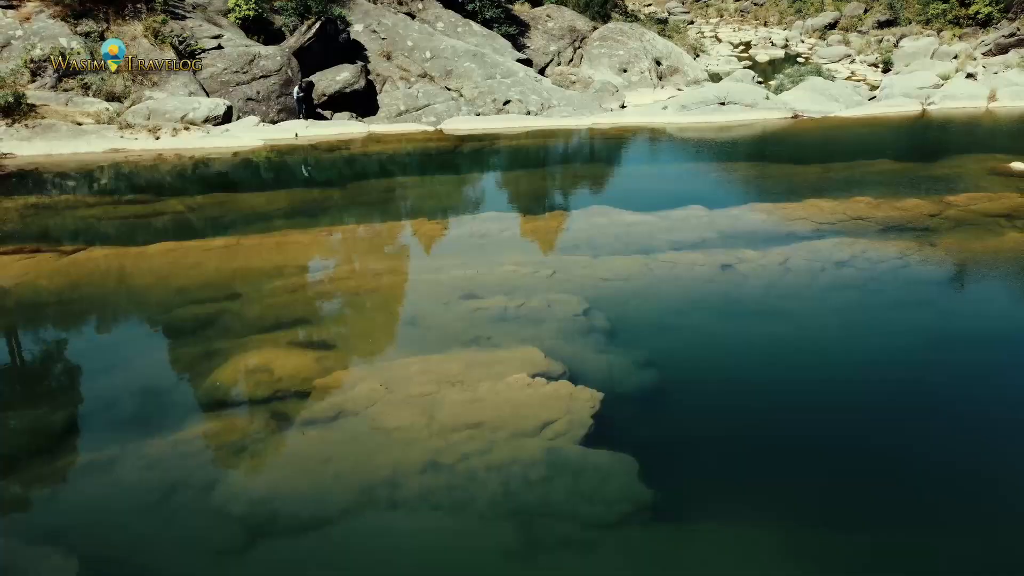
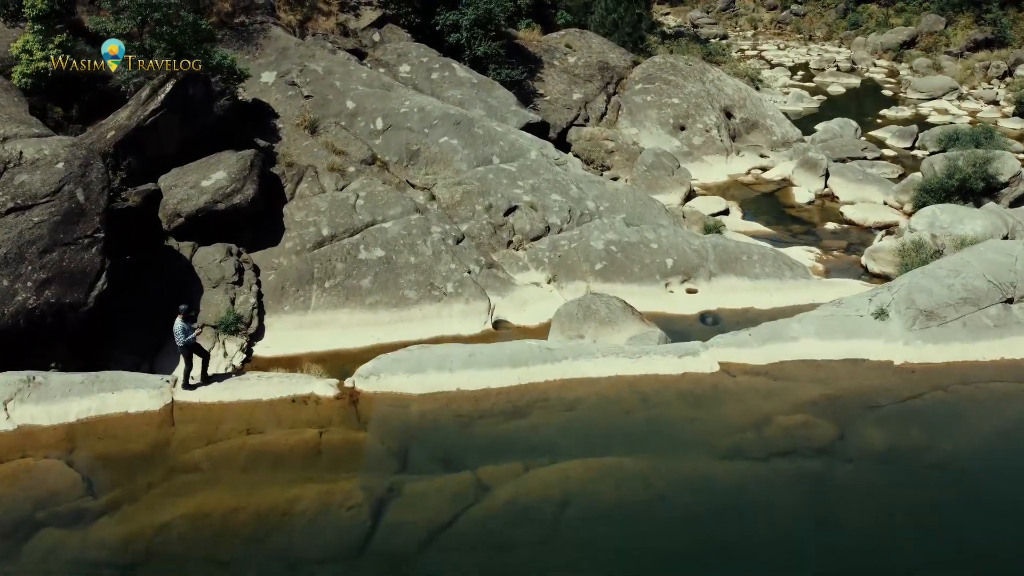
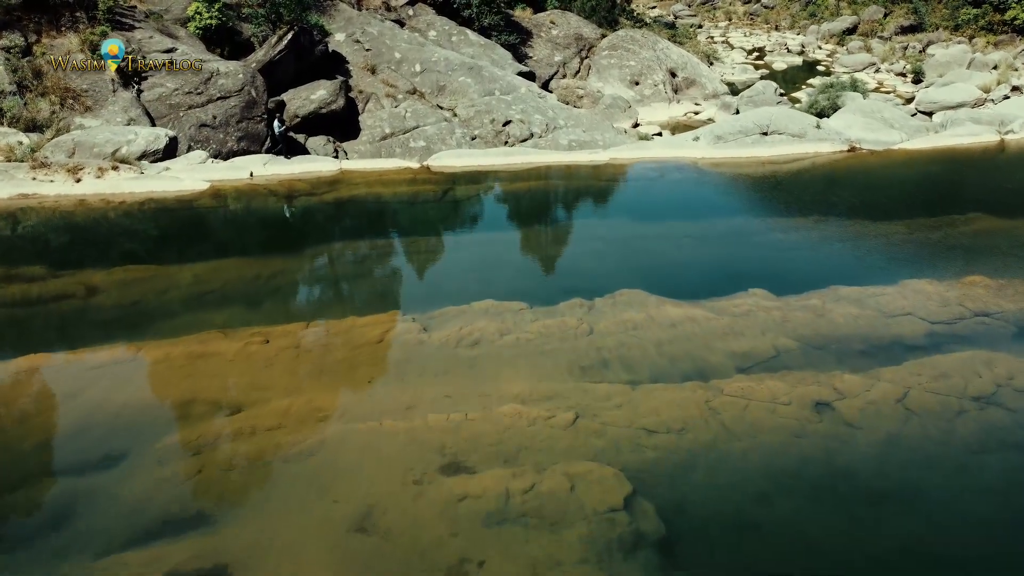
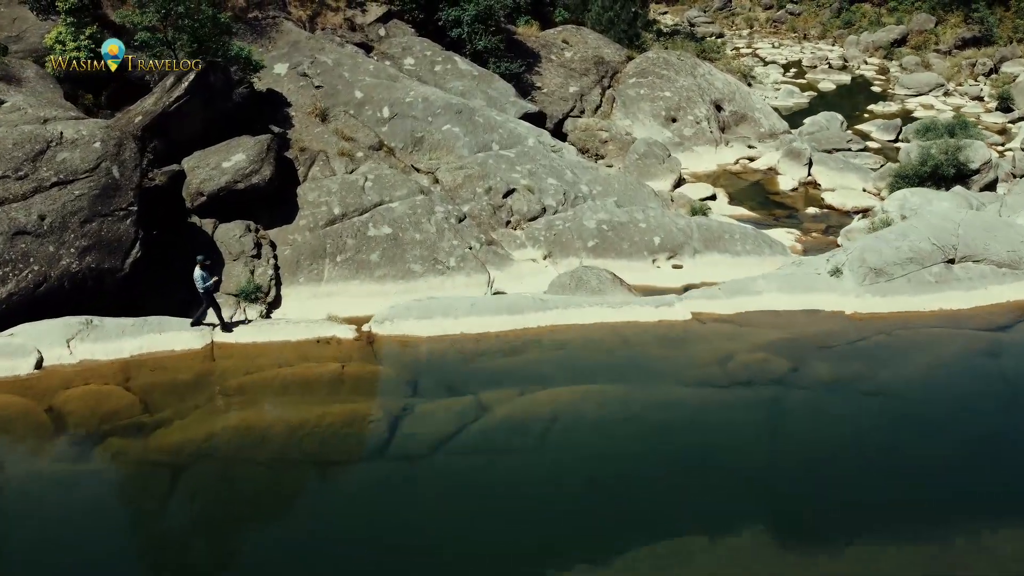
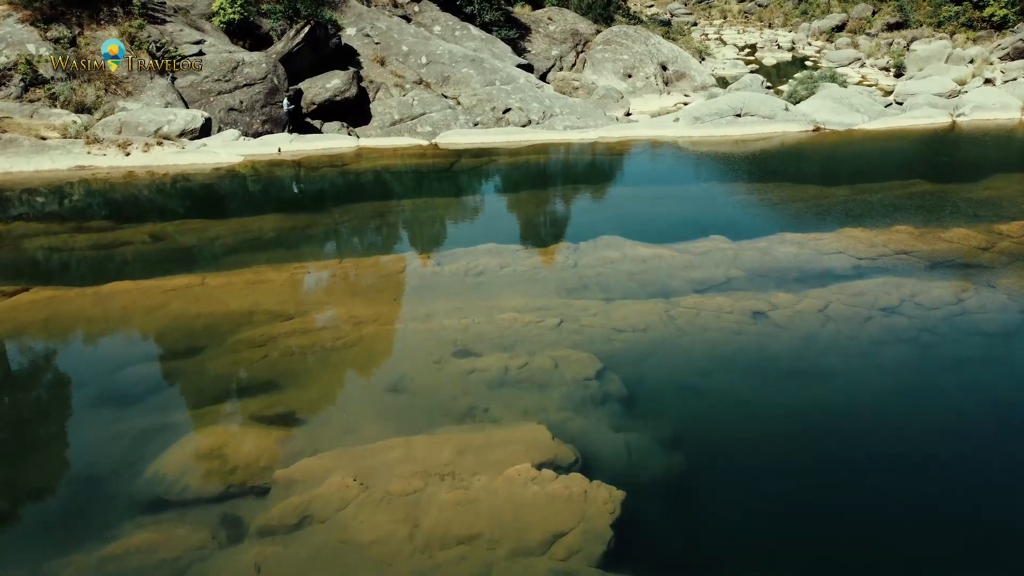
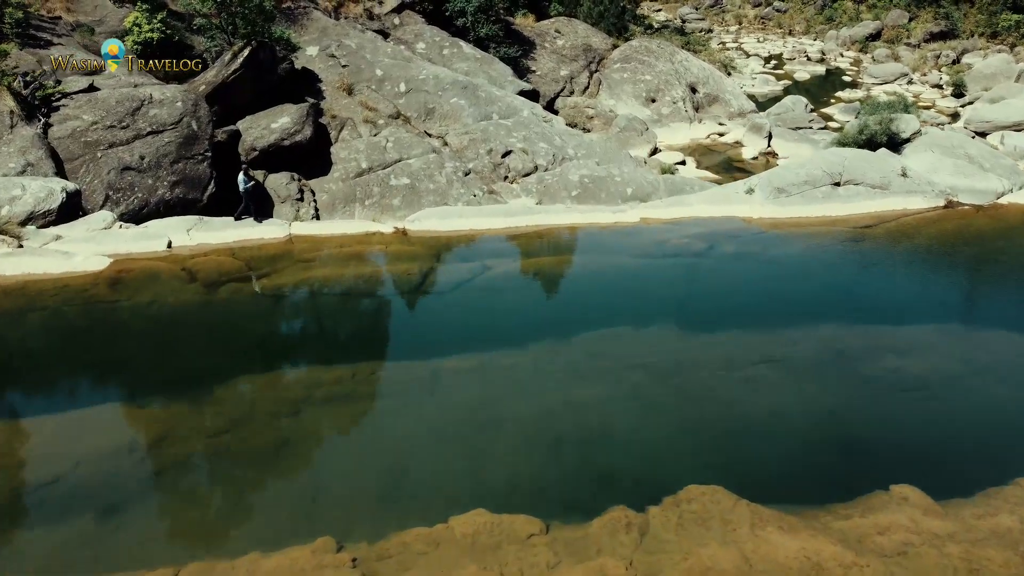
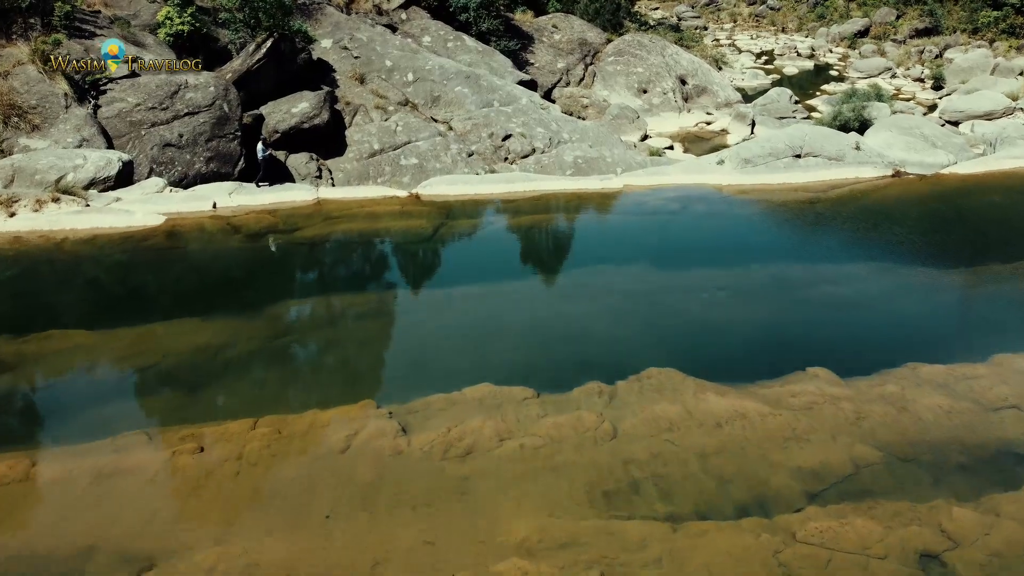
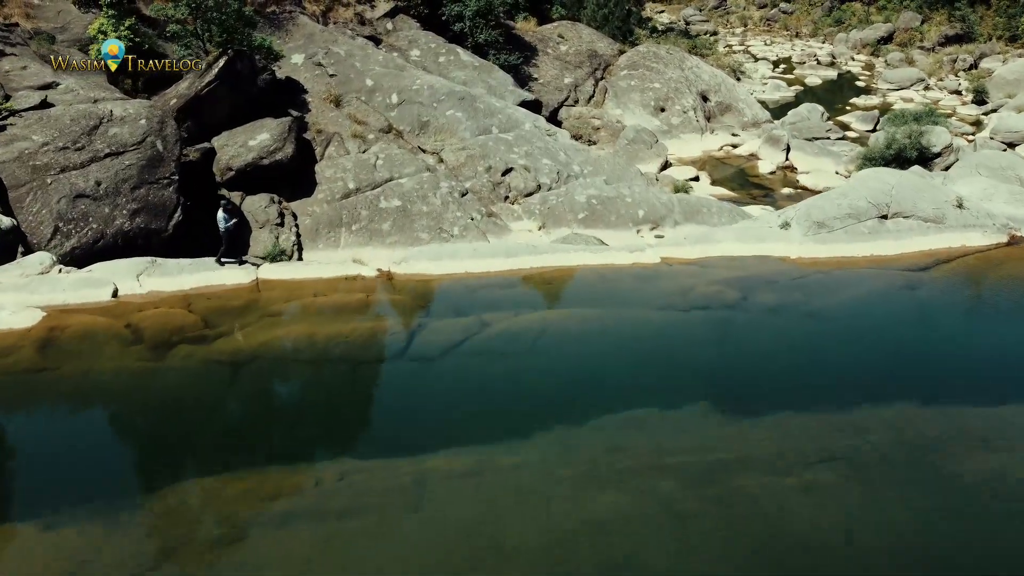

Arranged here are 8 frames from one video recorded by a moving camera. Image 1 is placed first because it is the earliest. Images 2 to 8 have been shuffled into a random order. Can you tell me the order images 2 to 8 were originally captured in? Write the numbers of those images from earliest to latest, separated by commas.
5, 3, 7, 6, 8, 4, 2
